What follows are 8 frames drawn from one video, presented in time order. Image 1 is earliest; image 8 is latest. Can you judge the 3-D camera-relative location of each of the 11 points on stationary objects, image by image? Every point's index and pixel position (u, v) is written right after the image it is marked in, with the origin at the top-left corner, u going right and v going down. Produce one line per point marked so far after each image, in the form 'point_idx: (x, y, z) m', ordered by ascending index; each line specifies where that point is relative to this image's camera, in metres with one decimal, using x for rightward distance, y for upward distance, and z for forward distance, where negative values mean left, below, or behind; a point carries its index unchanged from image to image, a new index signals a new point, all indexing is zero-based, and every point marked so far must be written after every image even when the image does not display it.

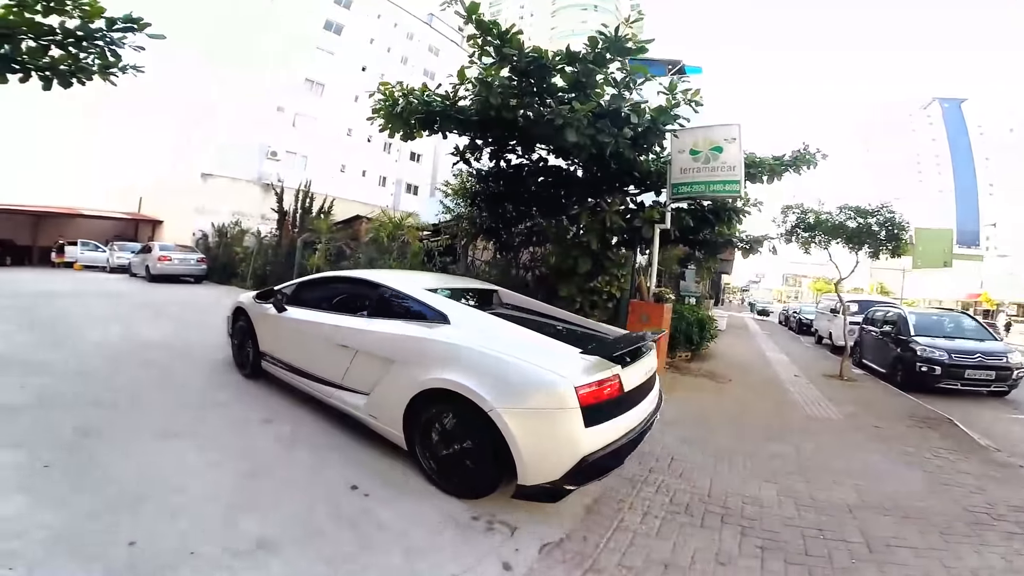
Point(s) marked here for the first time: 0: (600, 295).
0: (+1.2, -0.1, +7.0) m
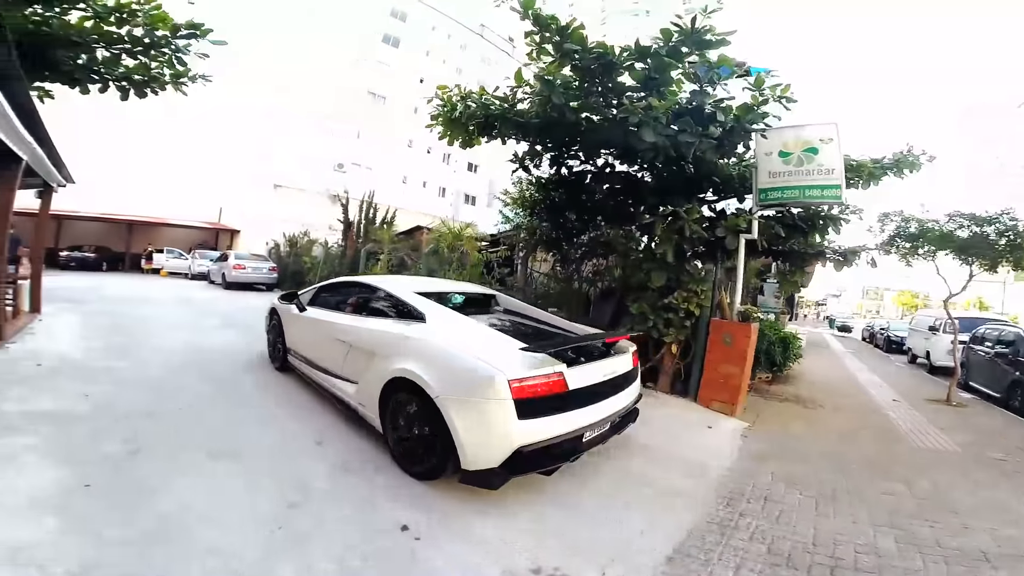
0: (+2.0, -0.3, +6.3) m
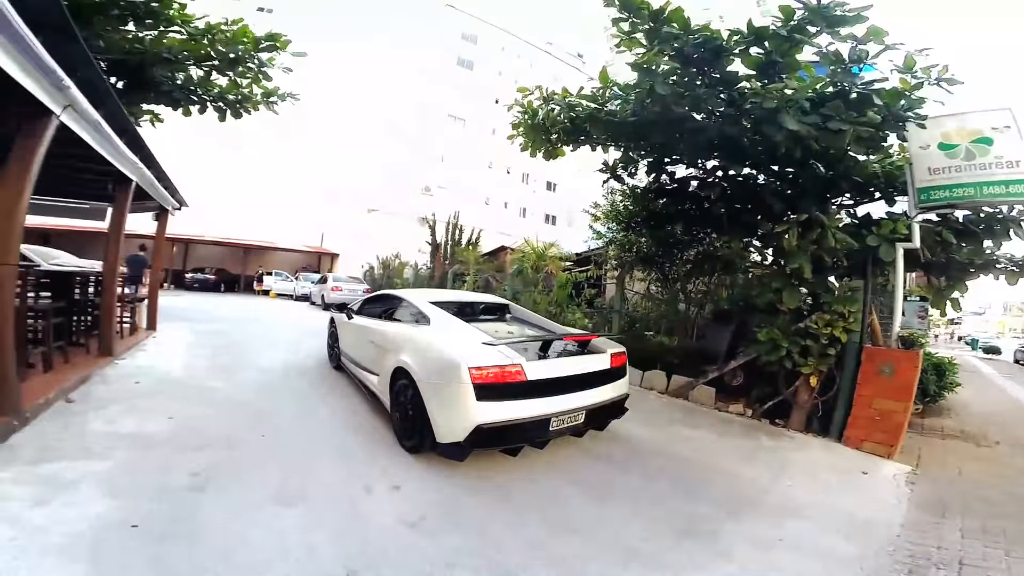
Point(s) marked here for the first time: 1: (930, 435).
0: (+3.1, -0.5, +5.2) m
1: (+5.6, -2.1, +7.0) m
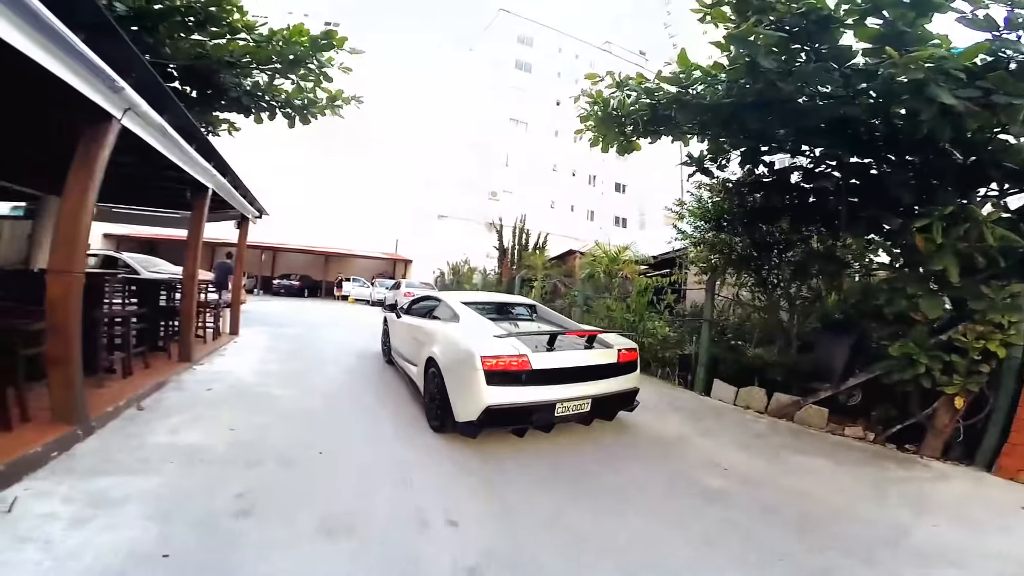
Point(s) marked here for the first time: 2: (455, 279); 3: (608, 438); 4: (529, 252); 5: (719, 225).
0: (+3.7, -0.6, +4.3) m
1: (+6.5, -2.2, +5.7) m
2: (-2.1, +0.3, +18.5) m
3: (+0.9, -1.4, +4.9) m
4: (+0.4, +1.0, +13.7) m
5: (+2.7, +0.8, +6.7) m
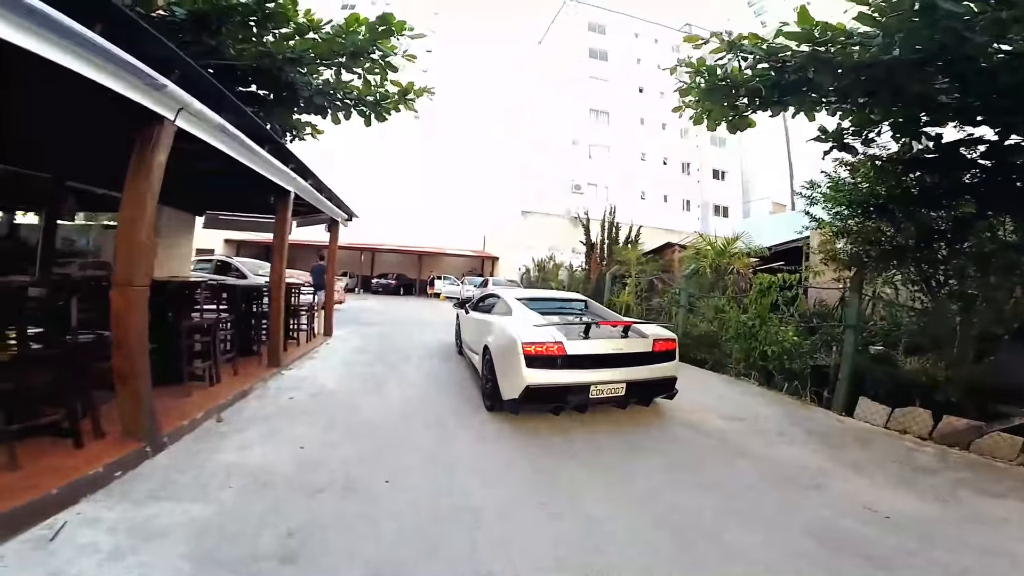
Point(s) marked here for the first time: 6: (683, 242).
0: (+4.4, -0.5, +2.9) m
1: (+7.4, -2.1, +3.9) m
2: (+1.0, +0.4, +18.0) m
3: (+1.7, -1.4, +4.0) m
4: (+2.7, +1.1, +12.8) m
5: (+3.8, +0.9, +5.5) m
6: (+4.0, +1.1, +11.9) m
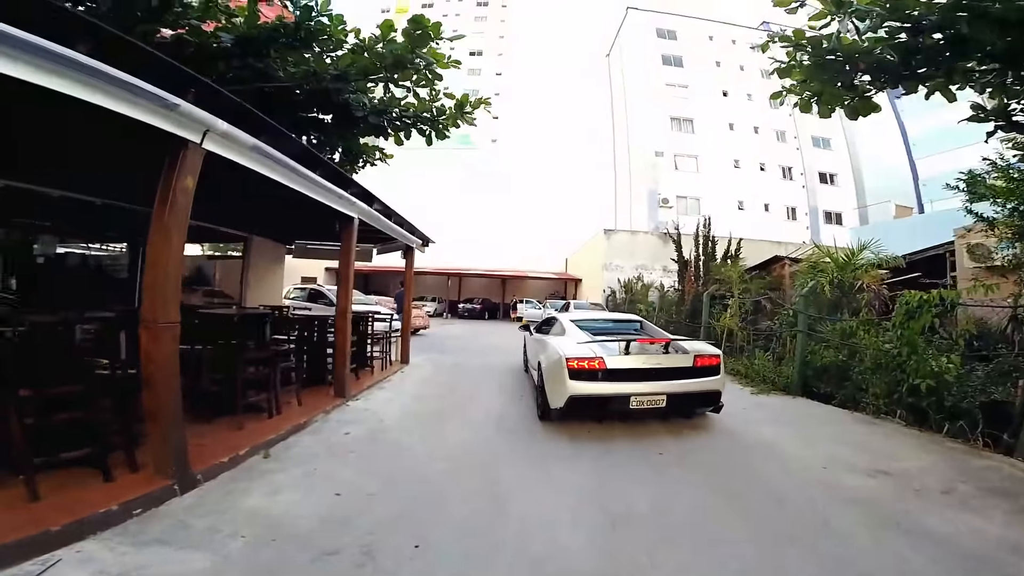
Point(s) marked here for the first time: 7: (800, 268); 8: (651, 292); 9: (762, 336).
0: (+4.6, -0.6, +1.5) m
1: (+7.8, -2.1, +1.8) m
2: (+3.9, -0.3, +16.9) m
3: (+2.2, -1.6, +3.0) m
4: (+4.7, +0.6, +11.6) m
5: (+4.4, +0.7, +4.2) m
6: (+5.7, +0.7, +10.5) m
7: (+5.1, +0.4, +9.1) m
8: (+4.2, -0.1, +15.6) m
9: (+4.0, -0.8, +8.3) m
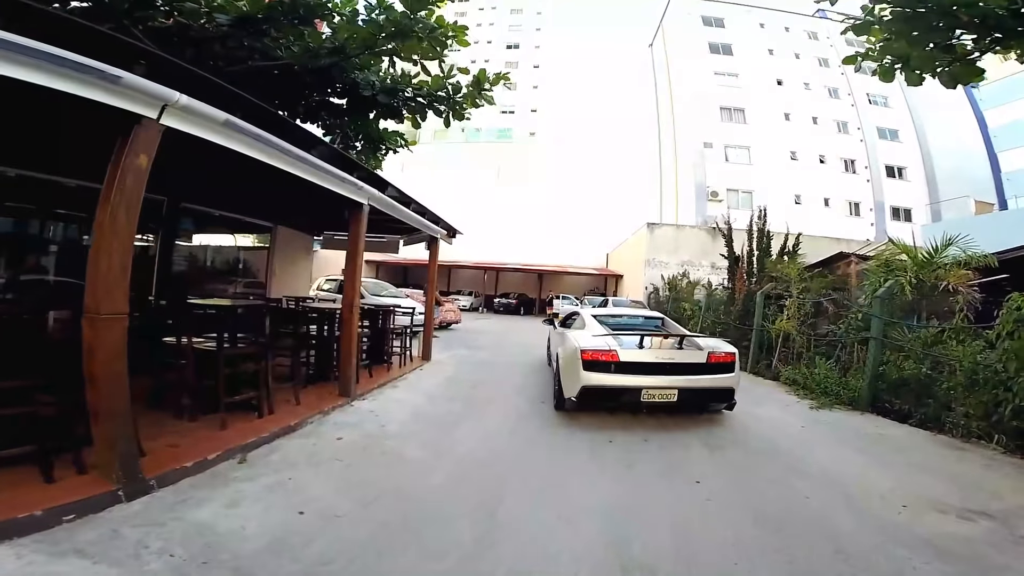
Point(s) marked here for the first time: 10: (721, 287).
0: (+4.5, -0.6, +0.6) m
1: (+7.6, -2.2, +0.6) m
2: (+5.1, -0.2, +16.0) m
3: (+2.2, -1.6, +2.2) m
4: (+5.4, +0.6, +10.6) m
5: (+4.6, +0.7, +3.2) m
6: (+6.4, +0.7, +9.4) m
7: (+5.6, +0.3, +8.1) m
8: (+5.3, 0.0, +14.7) m
9: (+4.5, -0.8, +7.4) m
10: (+5.1, 0.0, +12.4) m
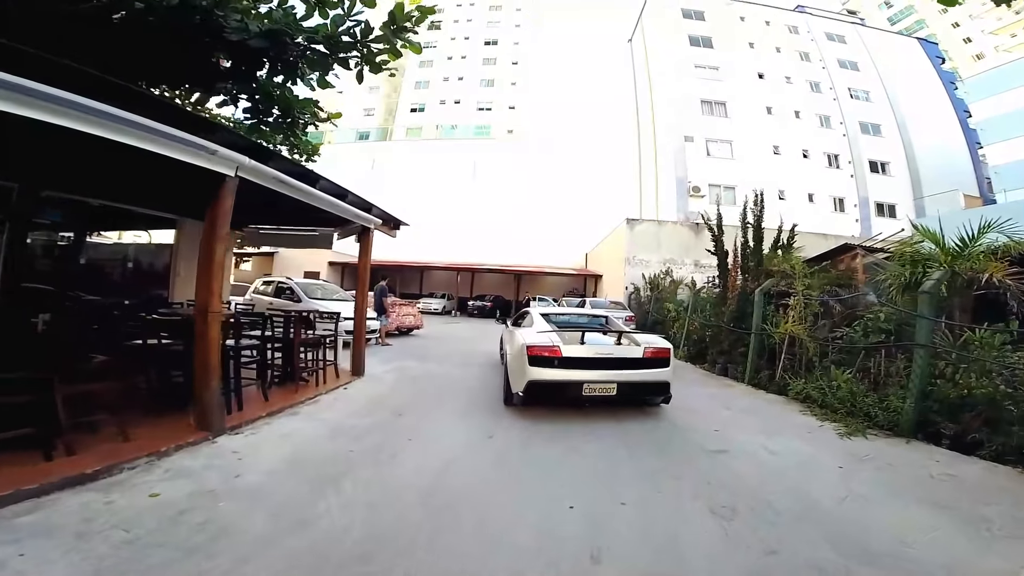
0: (+4.2, -0.5, -0.6) m
1: (+7.4, -2.1, -0.5) m
2: (+4.2, -0.2, +14.8) m
3: (+1.8, -1.5, +0.9) m
4: (+4.7, +0.7, +9.4) m
5: (+4.1, +0.8, +2.0) m
6: (+5.7, +0.7, +8.2) m
7: (+5.0, +0.4, +6.9) m
8: (+4.5, 0.0, +13.5) m
9: (+3.9, -0.7, +6.2) m
10: (+4.3, +0.1, +11.2) m
